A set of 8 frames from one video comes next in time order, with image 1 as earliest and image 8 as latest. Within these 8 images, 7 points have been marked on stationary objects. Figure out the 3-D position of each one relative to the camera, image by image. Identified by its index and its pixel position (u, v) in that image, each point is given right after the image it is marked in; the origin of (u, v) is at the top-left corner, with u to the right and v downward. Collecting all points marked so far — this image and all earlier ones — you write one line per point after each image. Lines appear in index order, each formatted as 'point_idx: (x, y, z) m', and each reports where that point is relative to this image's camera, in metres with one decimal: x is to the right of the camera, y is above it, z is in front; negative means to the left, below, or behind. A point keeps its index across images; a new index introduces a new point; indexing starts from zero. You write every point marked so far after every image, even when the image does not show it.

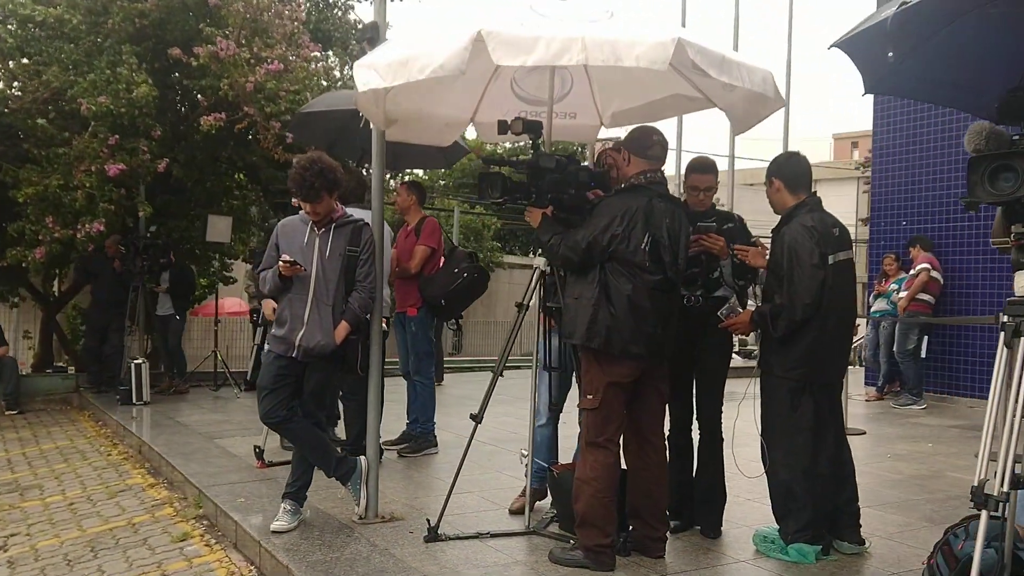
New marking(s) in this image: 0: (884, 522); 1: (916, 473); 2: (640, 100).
0: (+2.0, -1.3, +4.7) m
1: (+2.8, -1.3, +5.9) m
2: (+0.7, +1.1, +4.9) m
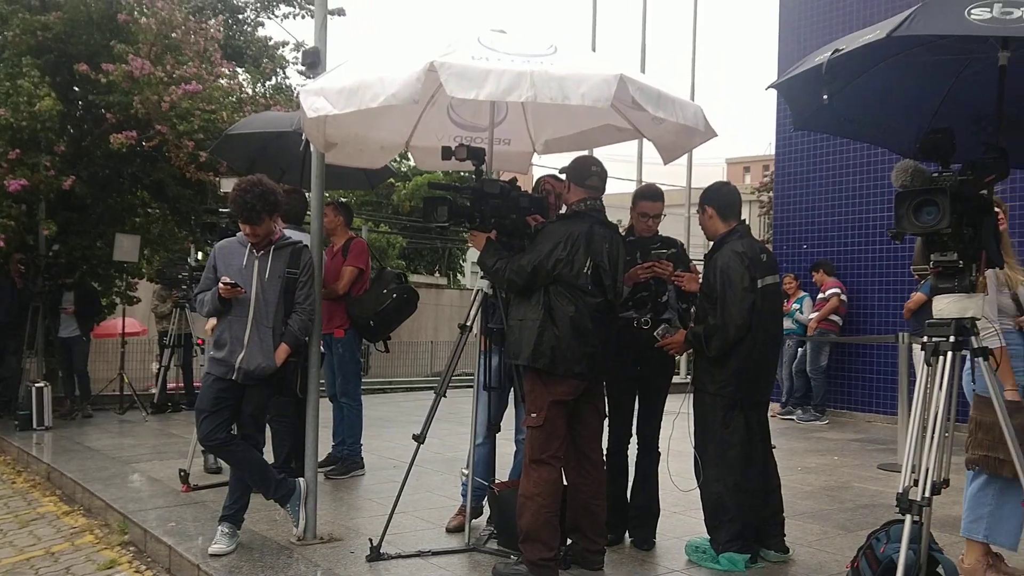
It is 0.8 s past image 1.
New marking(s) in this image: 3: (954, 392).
0: (+1.7, -1.4, +4.9) m
1: (+2.3, -1.4, +6.2) m
2: (+0.3, +0.9, +5.1) m
3: (+1.6, -0.4, +3.0) m
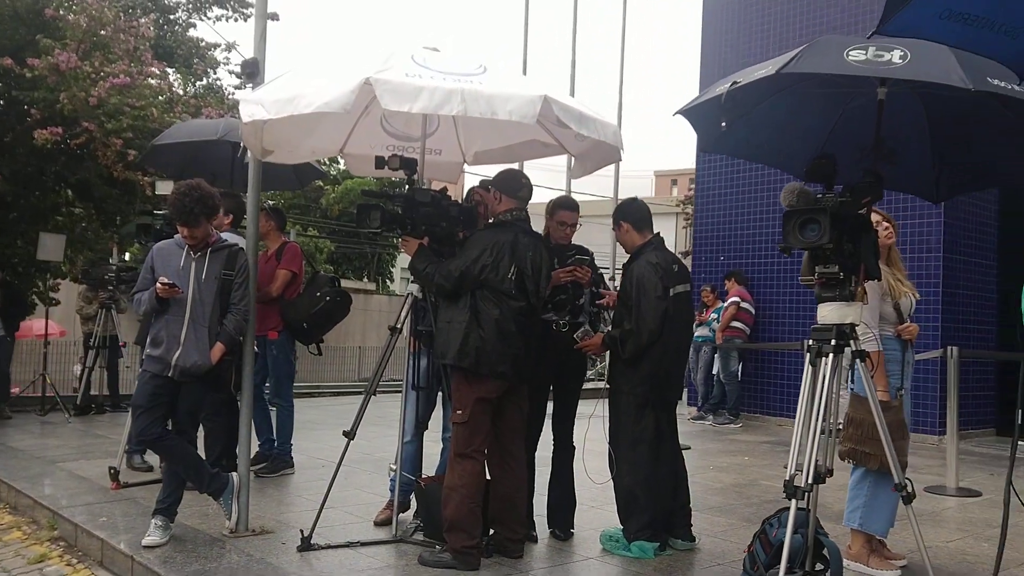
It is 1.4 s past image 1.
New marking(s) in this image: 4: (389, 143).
0: (+1.2, -1.4, +5.3) m
1: (+1.7, -1.5, +6.6) m
2: (-0.1, +0.9, +5.4) m
3: (+1.3, -0.4, +3.4) m
4: (-0.8, +0.9, +5.4) m
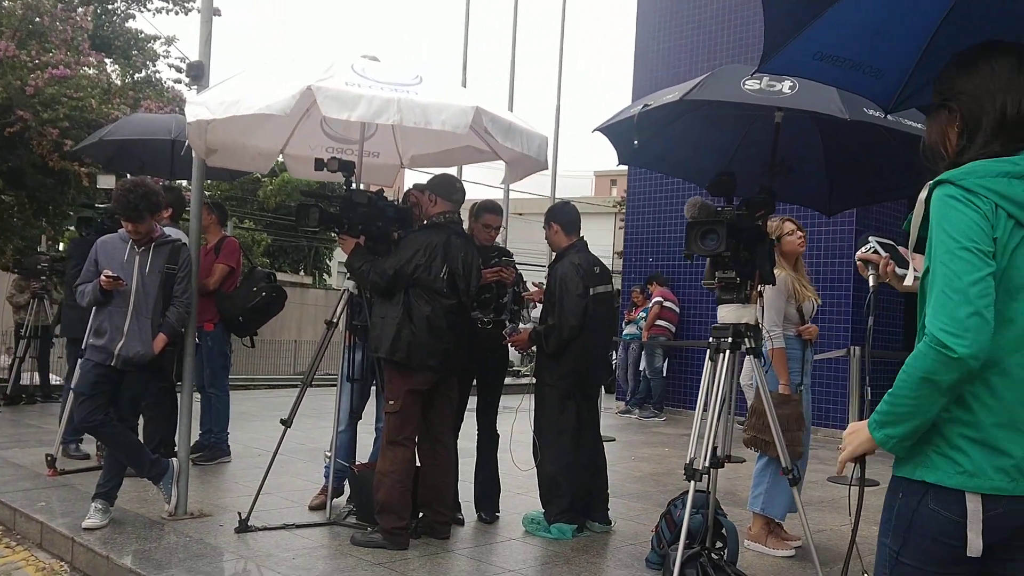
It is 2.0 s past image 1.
0: (+0.8, -1.4, +5.7) m
1: (+1.2, -1.5, +7.0) m
2: (-0.5, +0.9, +5.7) m
3: (+1.0, -0.4, +3.8) m
4: (-1.2, +0.9, +5.6) m
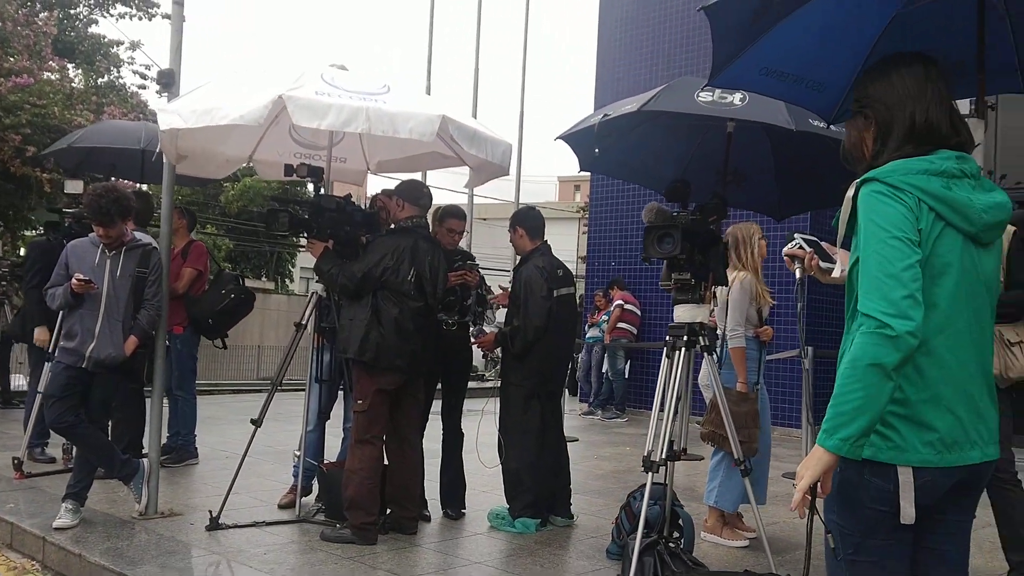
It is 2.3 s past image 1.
0: (+0.5, -1.5, +5.9) m
1: (+0.9, -1.5, +7.2) m
2: (-0.7, +0.9, +5.8) m
3: (+0.8, -0.4, +4.0) m
4: (-1.4, +0.9, +5.7) m
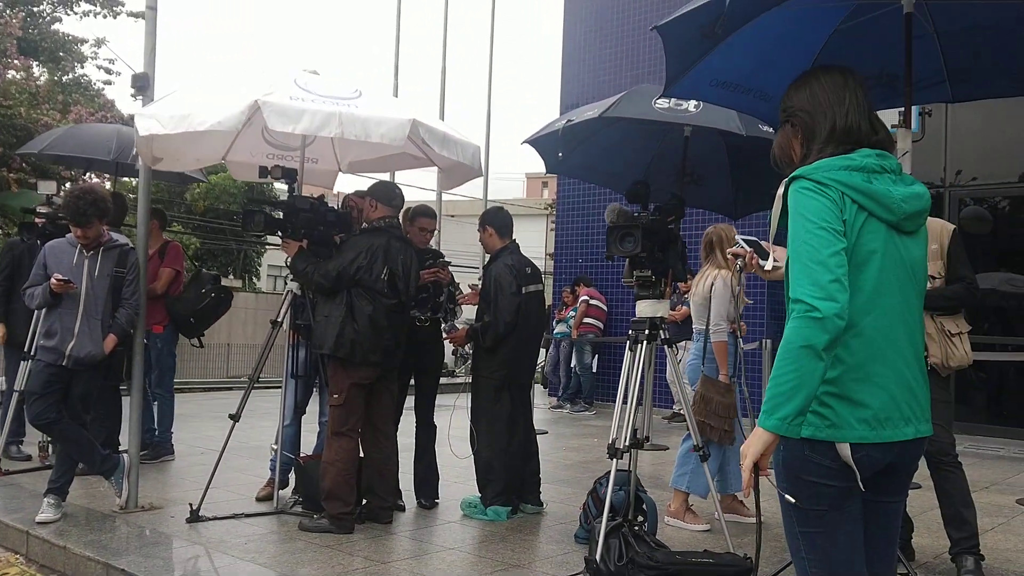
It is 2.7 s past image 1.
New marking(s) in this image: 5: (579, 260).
0: (+0.3, -1.4, +6.1) m
1: (+0.6, -1.5, +7.5) m
2: (-1.0, +0.9, +6.0) m
3: (+0.7, -0.4, +4.2) m
4: (-1.6, +0.9, +5.9) m
5: (+0.8, +0.3, +10.8) m
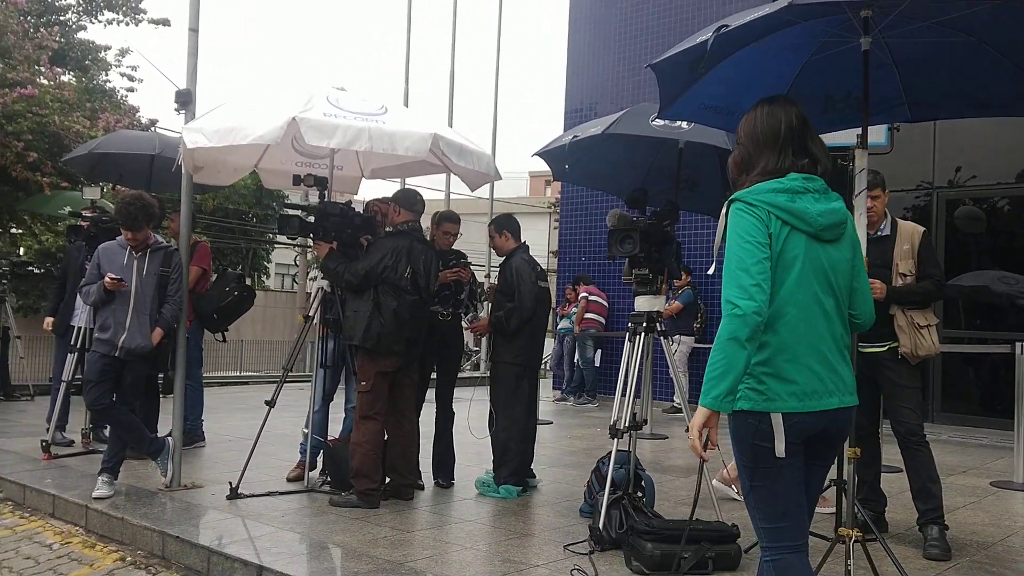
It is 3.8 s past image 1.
0: (+0.4, -1.4, +6.5) m
1: (+0.7, -1.5, +7.9) m
2: (-0.9, +0.9, +6.4) m
3: (+0.7, -0.4, +4.7) m
4: (-1.6, +0.9, +6.3) m
5: (+0.9, +0.4, +11.3) m
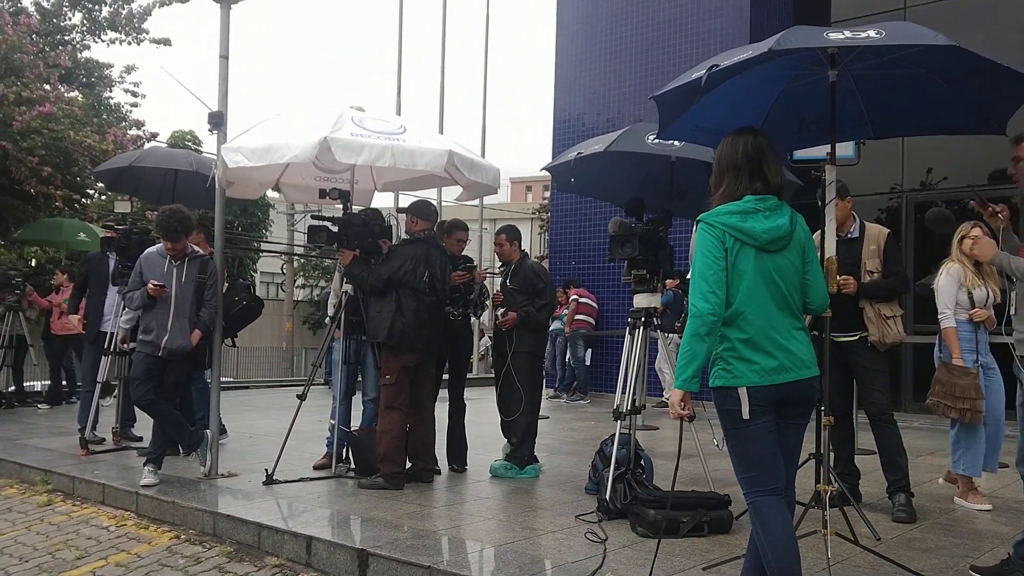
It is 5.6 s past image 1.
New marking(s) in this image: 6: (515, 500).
0: (+0.4, -1.4, +7.1) m
1: (+0.7, -1.5, +8.5) m
2: (-0.9, +0.9, +7.0) m
3: (+0.8, -0.4, +5.2) m
4: (-1.6, +0.9, +6.8) m
5: (+0.8, +0.3, +11.8) m
6: (0.0, -1.4, +5.5) m
